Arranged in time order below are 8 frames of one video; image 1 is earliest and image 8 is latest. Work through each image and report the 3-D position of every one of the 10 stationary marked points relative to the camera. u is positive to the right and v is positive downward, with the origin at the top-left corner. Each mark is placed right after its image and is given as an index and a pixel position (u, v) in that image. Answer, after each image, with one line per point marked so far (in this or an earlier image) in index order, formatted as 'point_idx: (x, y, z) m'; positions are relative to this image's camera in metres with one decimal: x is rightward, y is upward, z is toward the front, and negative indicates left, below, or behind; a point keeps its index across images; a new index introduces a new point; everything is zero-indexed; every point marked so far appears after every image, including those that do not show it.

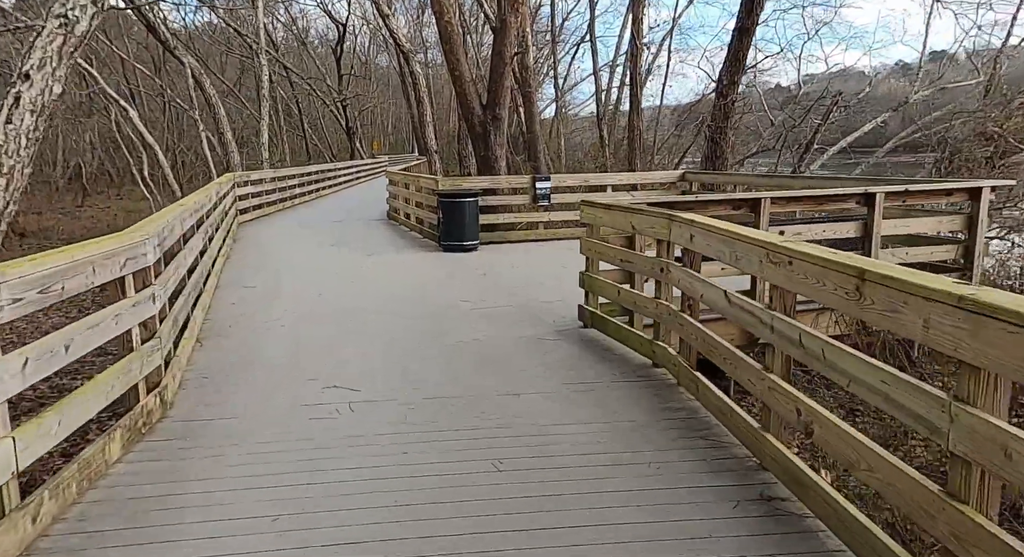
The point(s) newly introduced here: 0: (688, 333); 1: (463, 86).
0: (+0.8, -0.3, +3.3) m
1: (-0.8, +3.2, +11.6) m
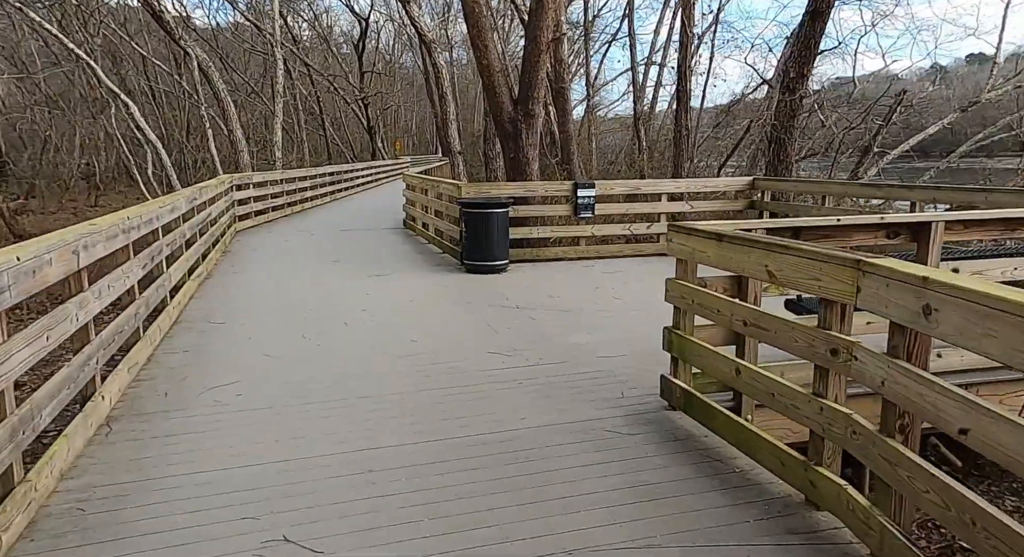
0: (+1.0, -0.5, +1.8) m
1: (-0.3, +2.9, +10.2) m
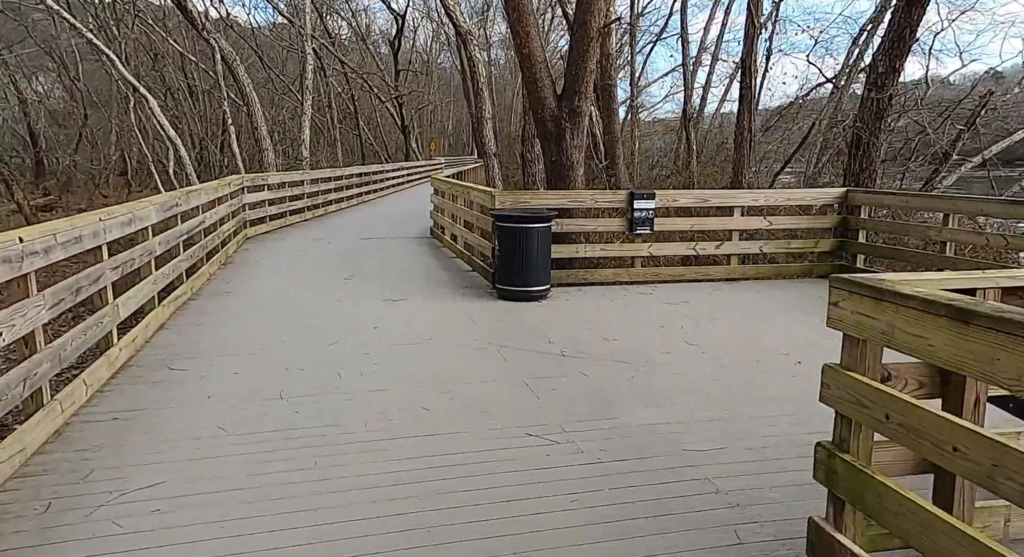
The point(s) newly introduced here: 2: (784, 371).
0: (+1.1, -0.8, +0.6) m
1: (+0.3, +2.7, +9.0) m
2: (+1.6, -0.5, +4.1) m
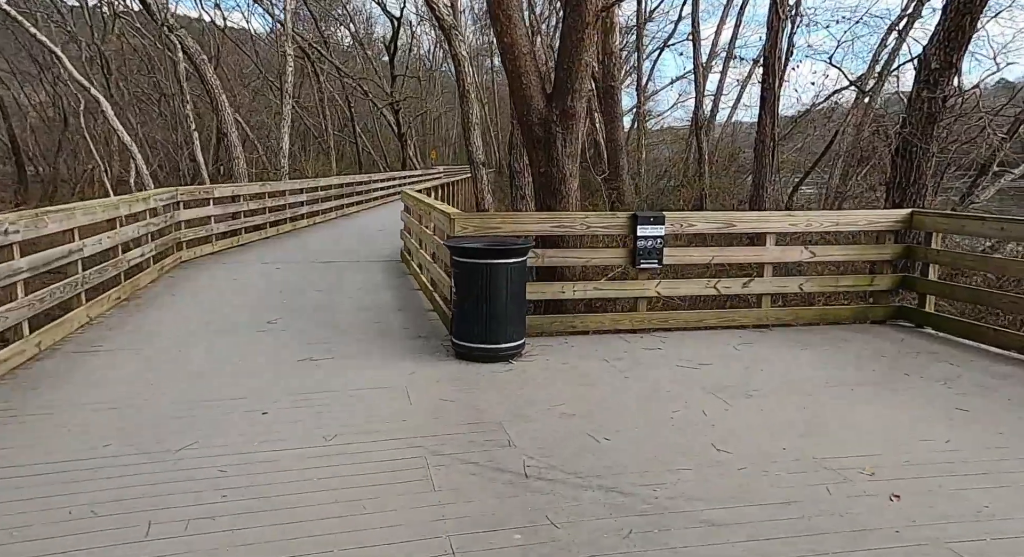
0: (+0.8, -1.0, -1.0) m
1: (+0.1, +2.3, +7.5) m
2: (+1.3, -0.9, +2.6) m
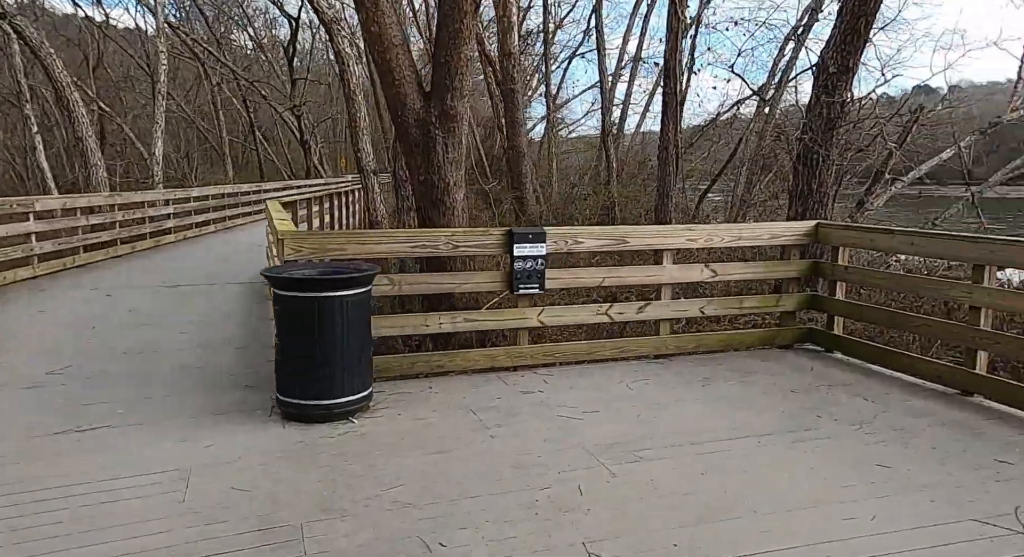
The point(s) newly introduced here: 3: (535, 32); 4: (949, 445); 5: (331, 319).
0: (+0.6, -1.1, -1.8) m
1: (-1.2, +2.1, +6.6) m
2: (+0.7, -1.0, +1.8) m
3: (+0.4, +7.0, +19.7) m
4: (+2.3, -0.9, +3.7) m
5: (-0.9, -0.2, +3.5) m
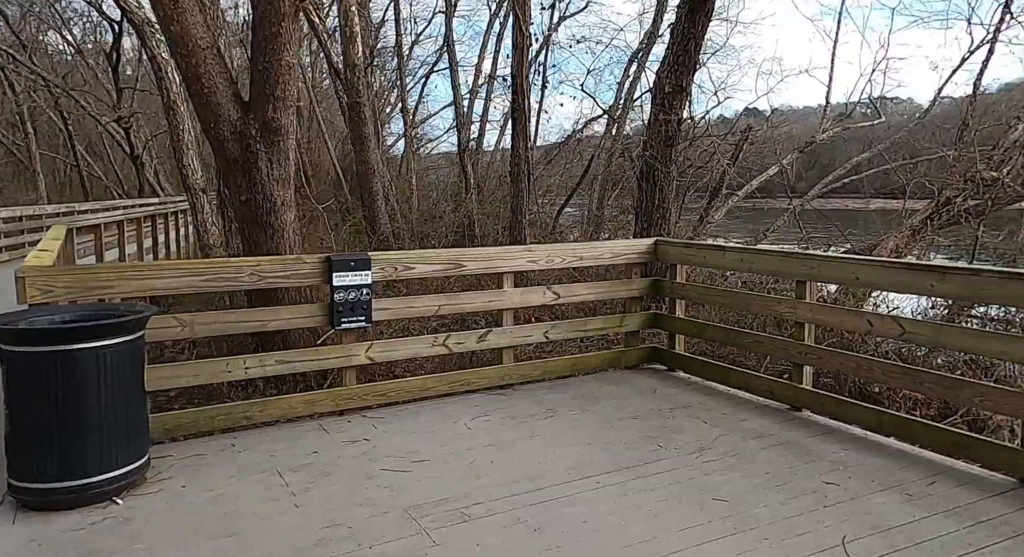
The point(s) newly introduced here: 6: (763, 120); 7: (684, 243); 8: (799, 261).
0: (+0.8, -1.2, -2.1) m
1: (-2.6, +1.8, +5.8) m
2: (+0.2, -1.1, +1.5) m
3: (-3.7, +6.4, +19.1) m
4: (+1.4, -1.0, +3.6) m
5: (-1.7, -0.4, +2.8) m
6: (+3.7, +2.3, +10.0) m
7: (+1.3, +0.3, +5.2) m
8: (+1.9, +0.1, +4.5) m
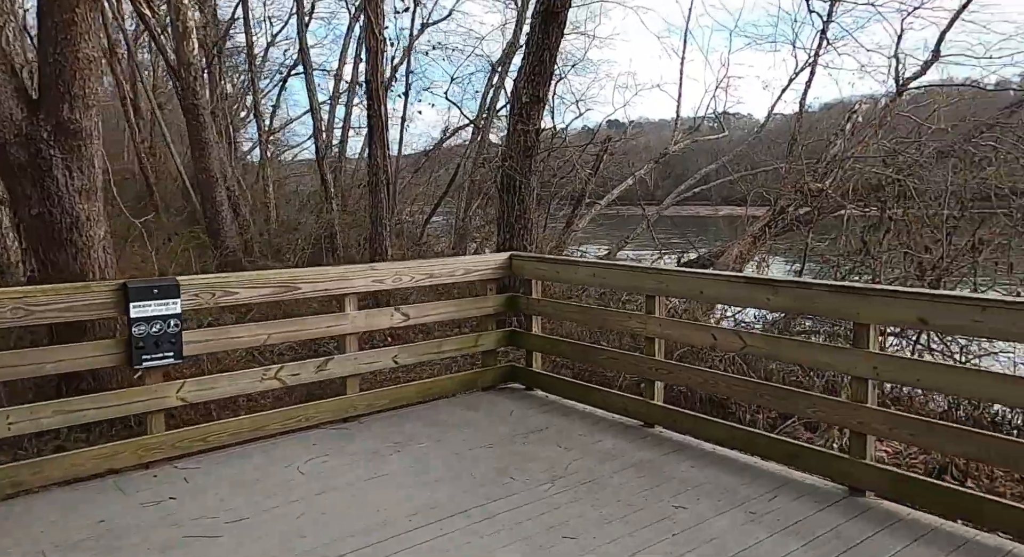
0: (+1.1, -1.2, -2.2) m
1: (-3.8, +1.6, +4.9) m
2: (-0.1, -1.2, +1.1) m
3: (-7.4, +6.0, +17.8) m
4: (+0.6, -1.1, +3.5) m
5: (-2.3, -0.5, +2.1) m
6: (+1.6, +2.1, +10.2) m
7: (+0.2, +0.2, +5.0) m
8: (+0.9, 0.0, +4.4) m
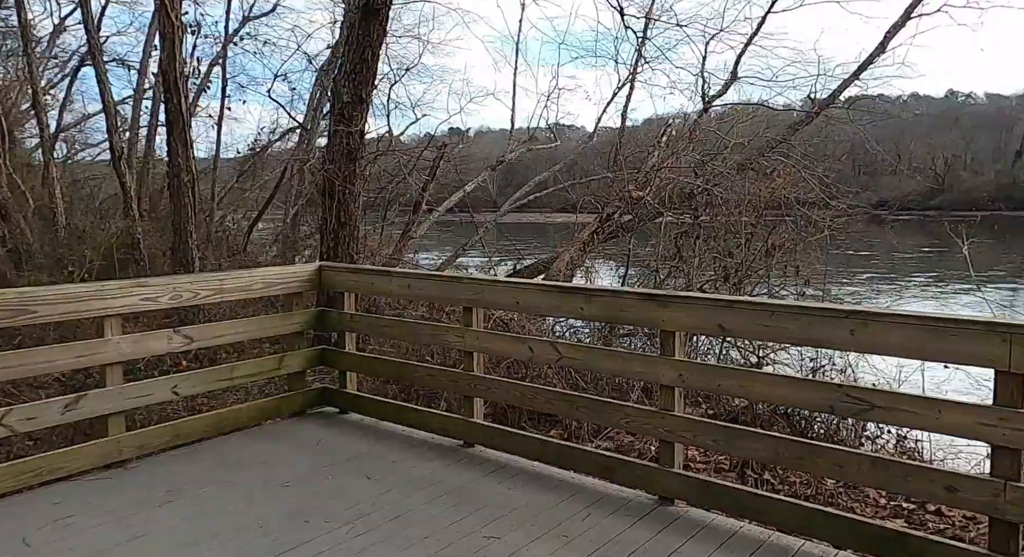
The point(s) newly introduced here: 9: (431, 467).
0: (+1.5, -1.2, -2.3) m
1: (-5.0, +1.5, +3.6) m
2: (-0.5, -1.2, +0.7) m
3: (-11.5, +5.6, +15.3) m
4: (-0.3, -1.2, +3.1) m
5: (-2.8, -0.6, +1.1) m
6: (-0.9, +2.0, +9.9) m
7: (-1.1, +0.1, +4.6) m
8: (-0.3, -0.1, +4.2) m
9: (-0.4, -1.1, +4.0) m
